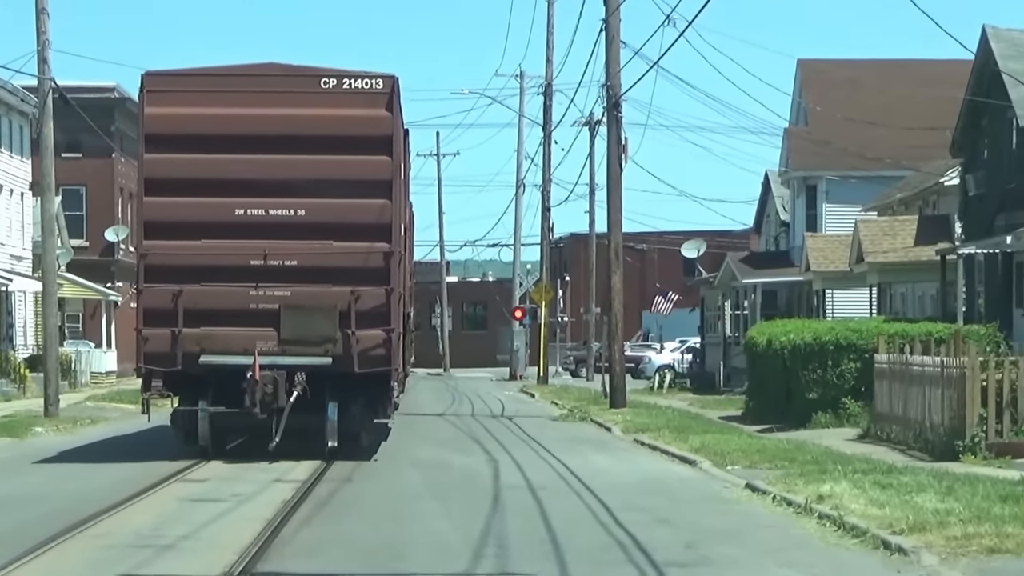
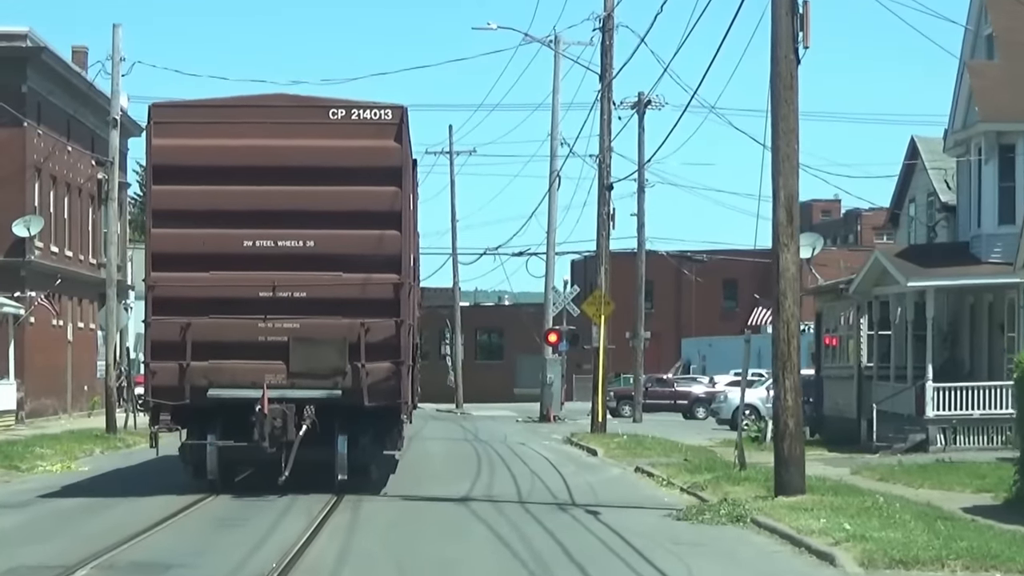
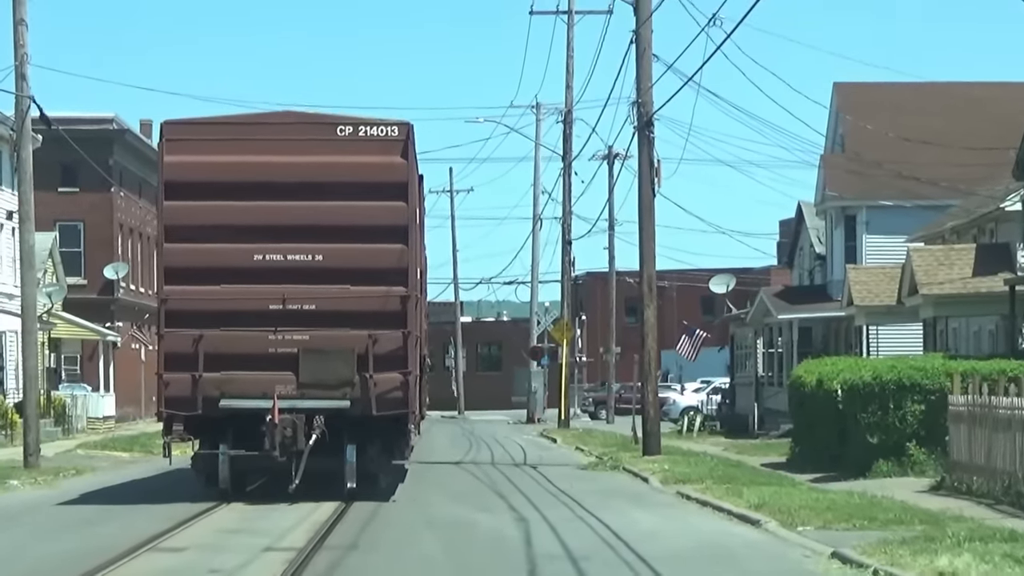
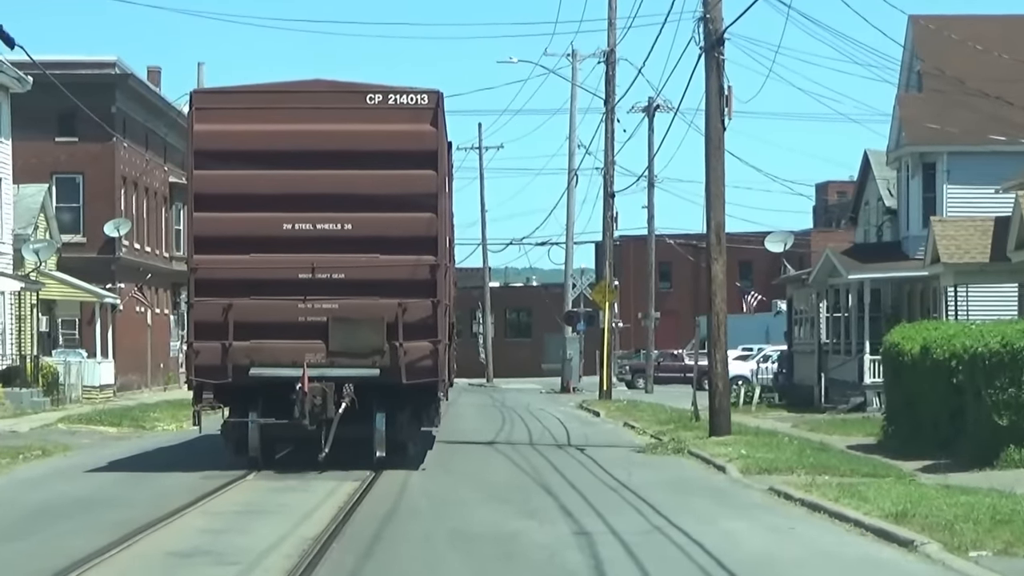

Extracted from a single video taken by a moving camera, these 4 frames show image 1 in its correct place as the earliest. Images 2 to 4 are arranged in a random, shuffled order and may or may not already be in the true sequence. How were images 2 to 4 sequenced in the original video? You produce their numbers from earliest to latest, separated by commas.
3, 4, 2
